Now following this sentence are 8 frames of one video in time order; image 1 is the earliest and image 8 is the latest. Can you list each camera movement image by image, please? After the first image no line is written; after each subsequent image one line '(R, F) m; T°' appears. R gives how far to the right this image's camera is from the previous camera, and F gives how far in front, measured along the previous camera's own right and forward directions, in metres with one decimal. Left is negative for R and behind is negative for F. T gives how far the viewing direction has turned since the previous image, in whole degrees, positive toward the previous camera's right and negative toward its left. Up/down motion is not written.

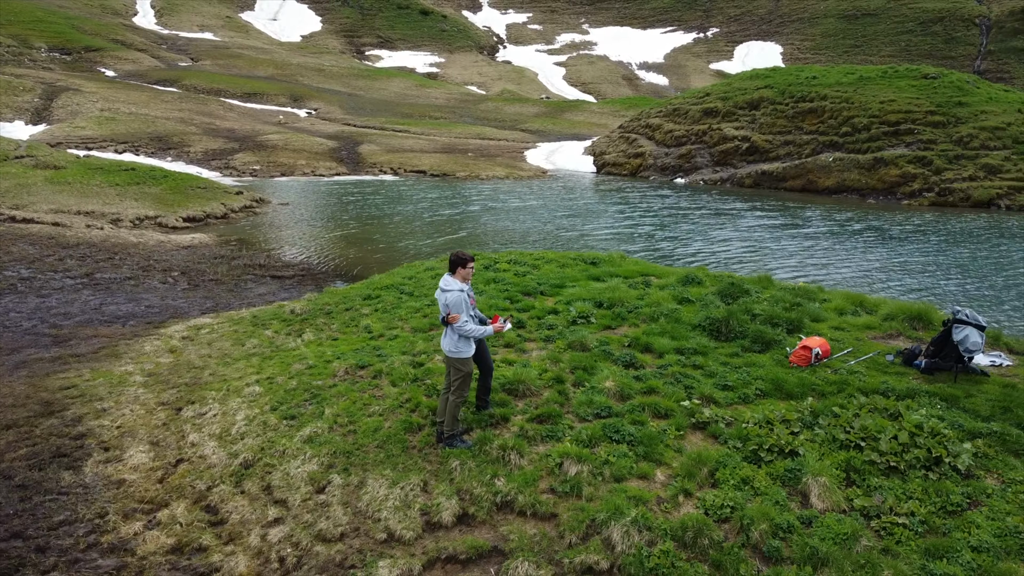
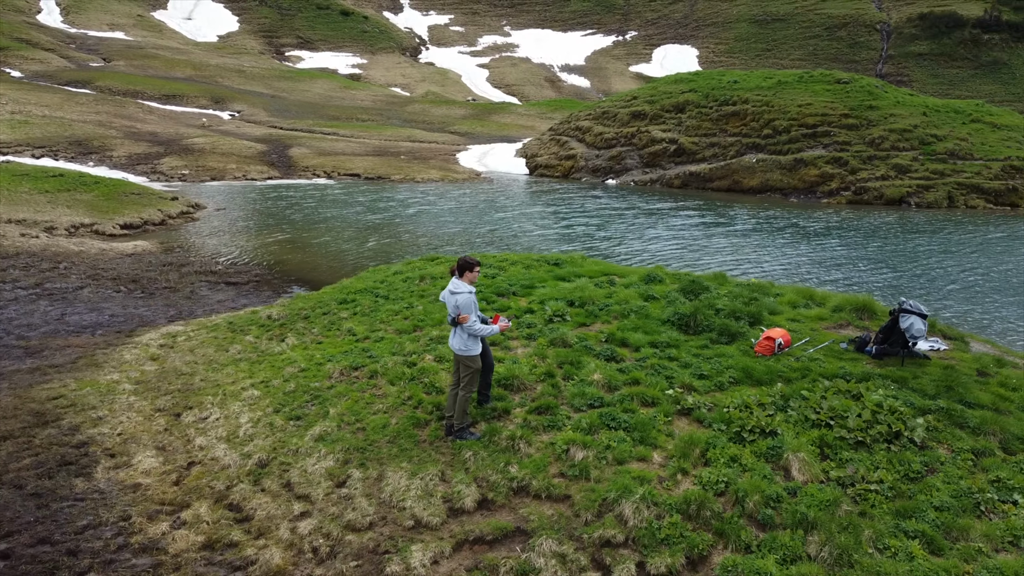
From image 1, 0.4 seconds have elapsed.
(-0.9, -0.6) m; +5°
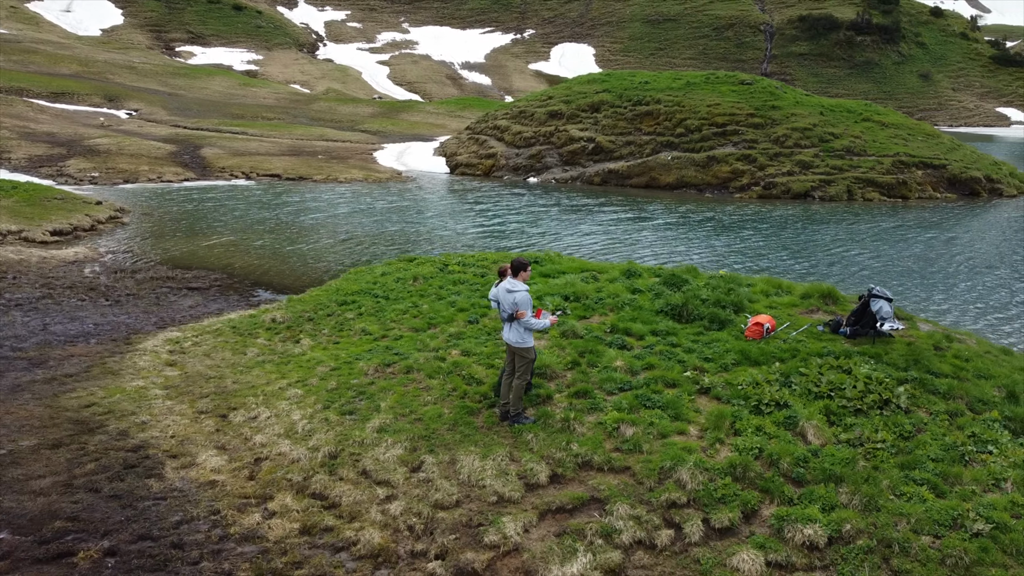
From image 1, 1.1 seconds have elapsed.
(-1.9, -0.9) m; +7°
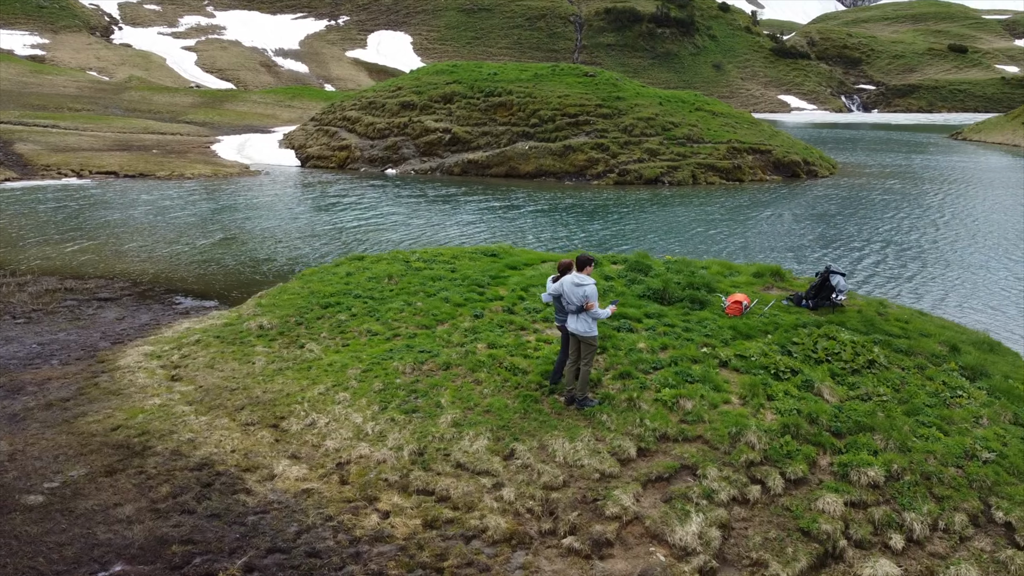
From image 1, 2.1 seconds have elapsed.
(-3.3, -0.3) m; +13°
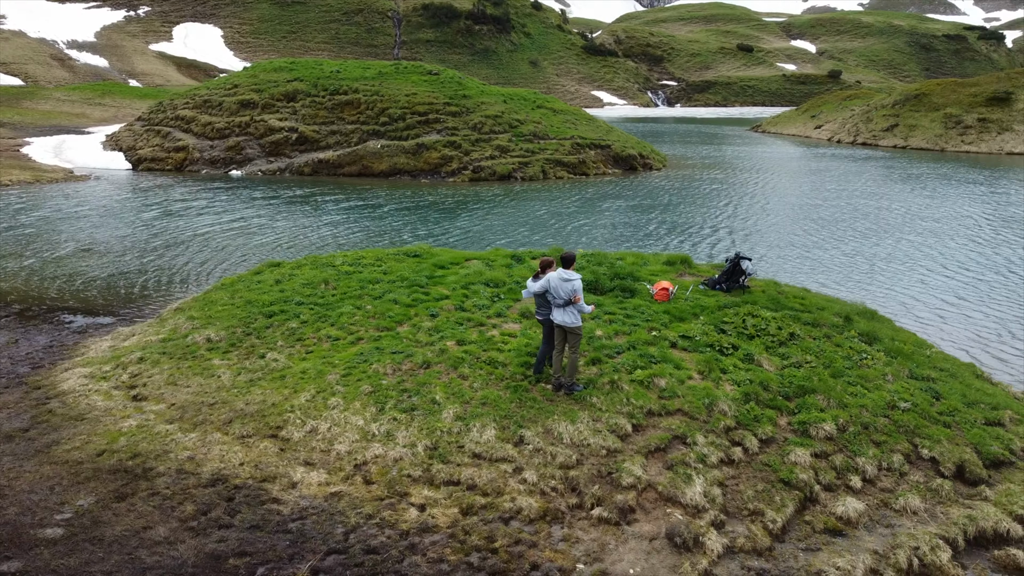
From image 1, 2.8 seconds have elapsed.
(-2.4, -0.5) m; +12°
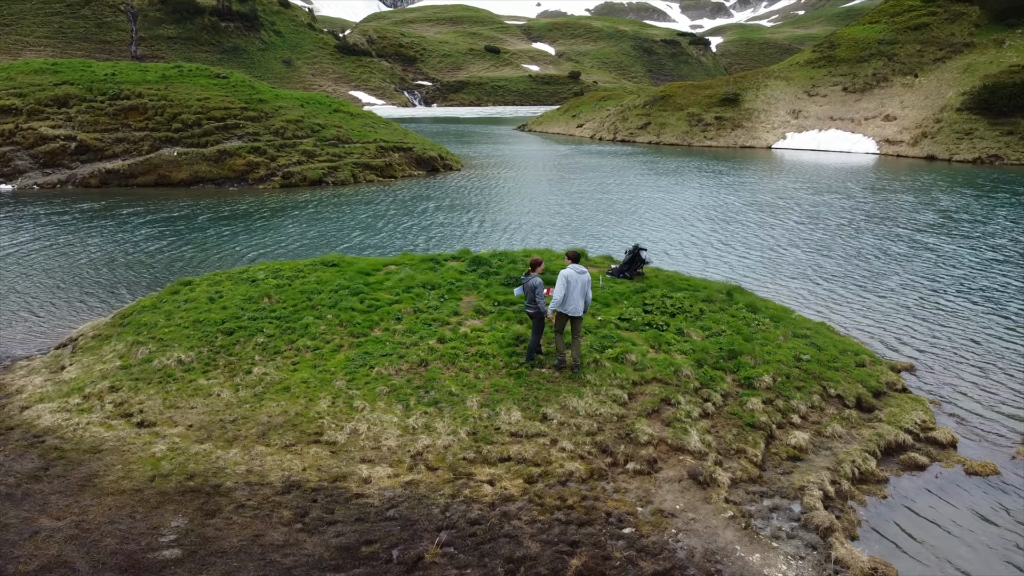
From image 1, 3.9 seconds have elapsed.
(-4.0, -1.0) m; +17°
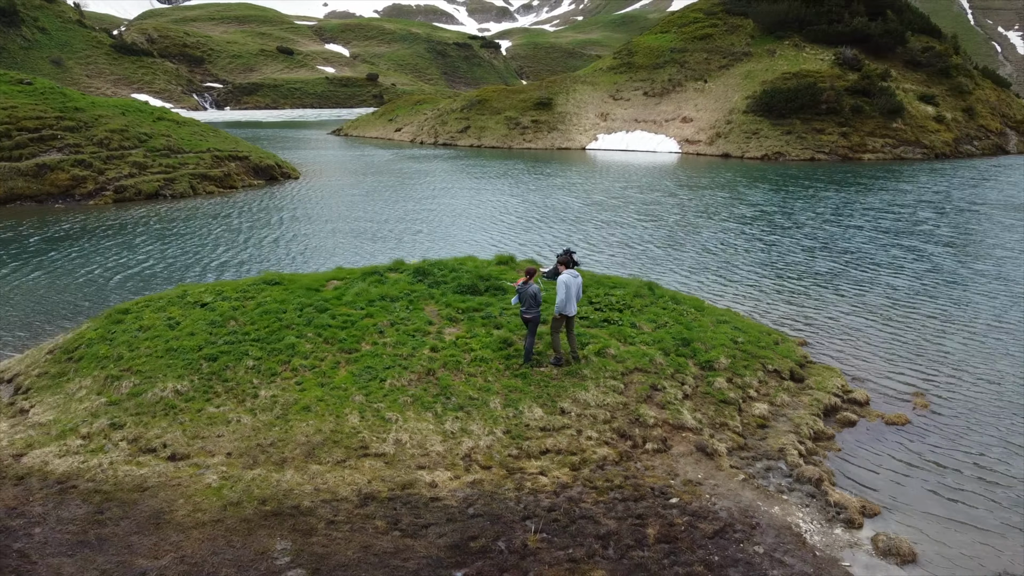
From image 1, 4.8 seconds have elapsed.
(-3.7, -0.7) m; +14°
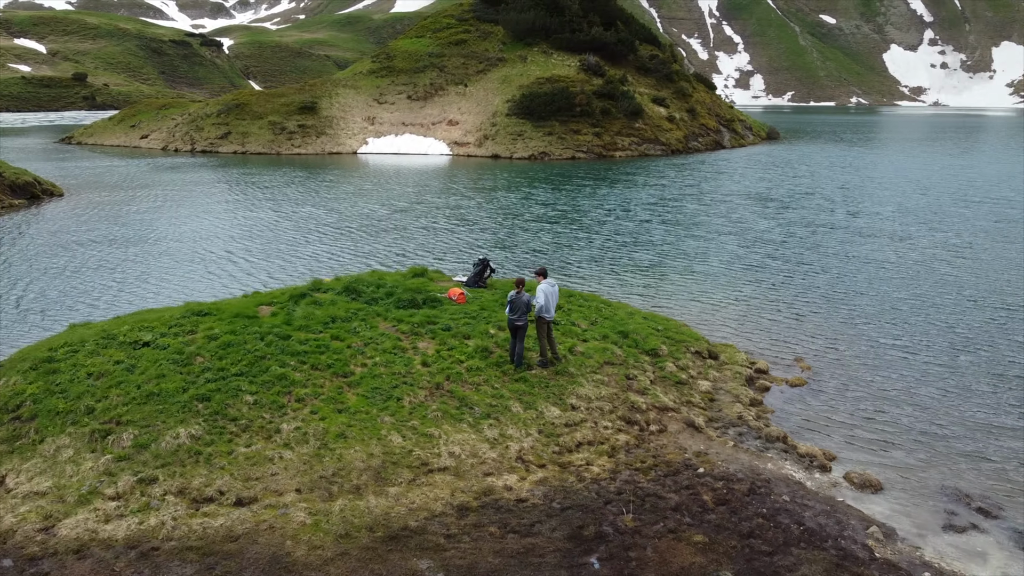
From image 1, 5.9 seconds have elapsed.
(-4.9, -0.3) m; +18°
